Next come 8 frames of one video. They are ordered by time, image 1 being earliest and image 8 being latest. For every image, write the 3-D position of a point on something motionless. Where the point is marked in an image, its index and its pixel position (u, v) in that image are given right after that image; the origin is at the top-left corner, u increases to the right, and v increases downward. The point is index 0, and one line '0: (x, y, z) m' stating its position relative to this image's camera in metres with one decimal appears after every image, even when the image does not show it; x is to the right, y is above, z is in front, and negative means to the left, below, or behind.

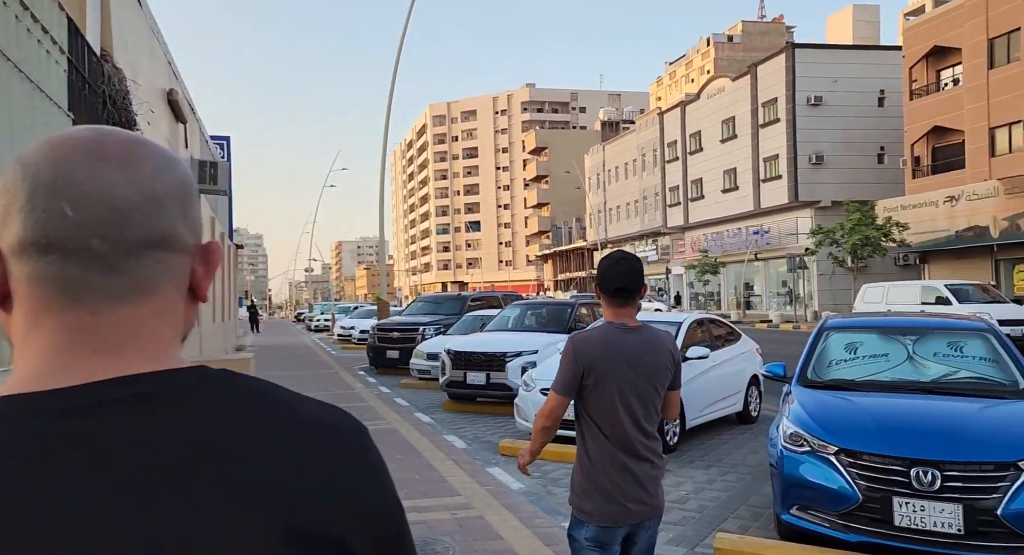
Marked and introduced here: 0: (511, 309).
0: (0.0, -0.5, +13.7) m
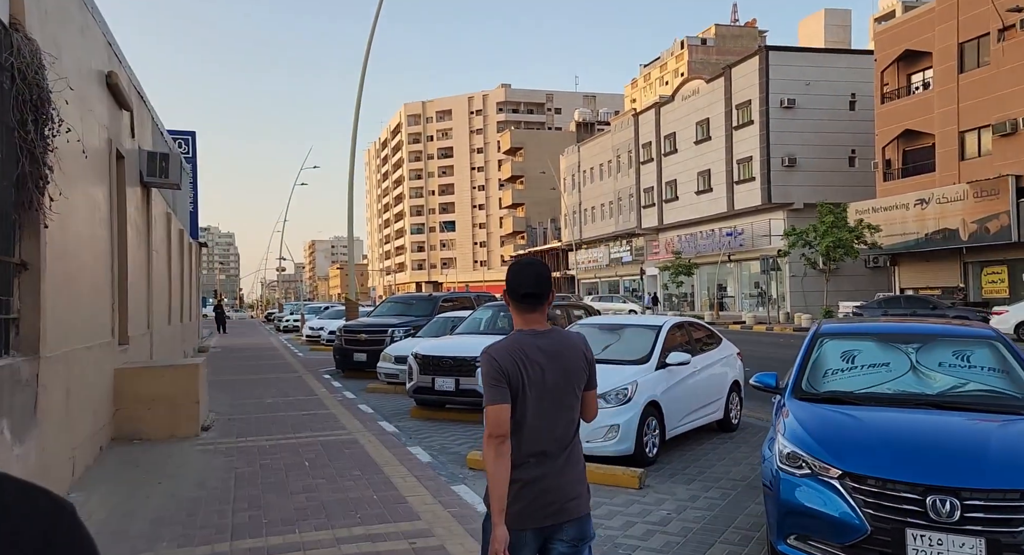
0: (-0.5, -0.5, +13.1) m
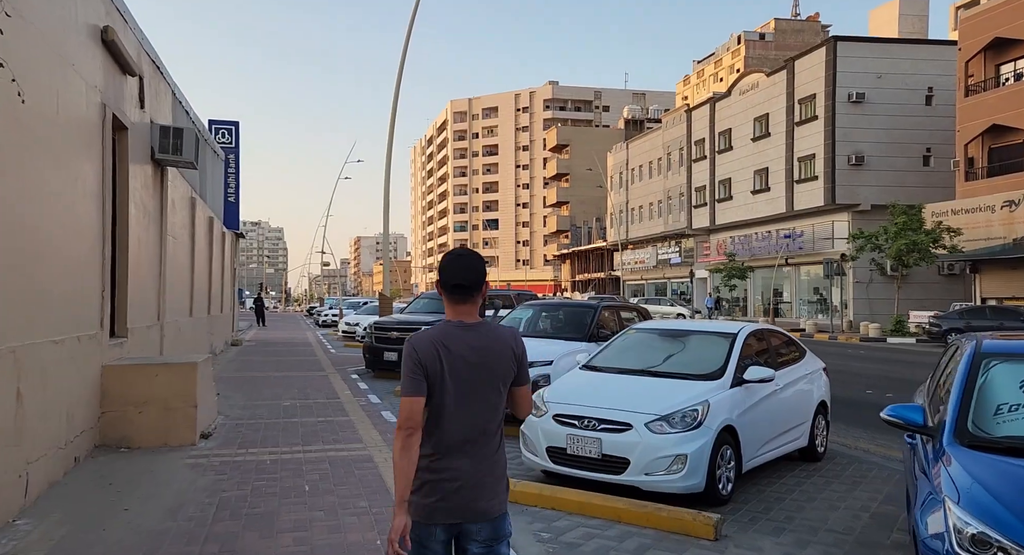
0: (+0.2, -0.5, +11.8) m
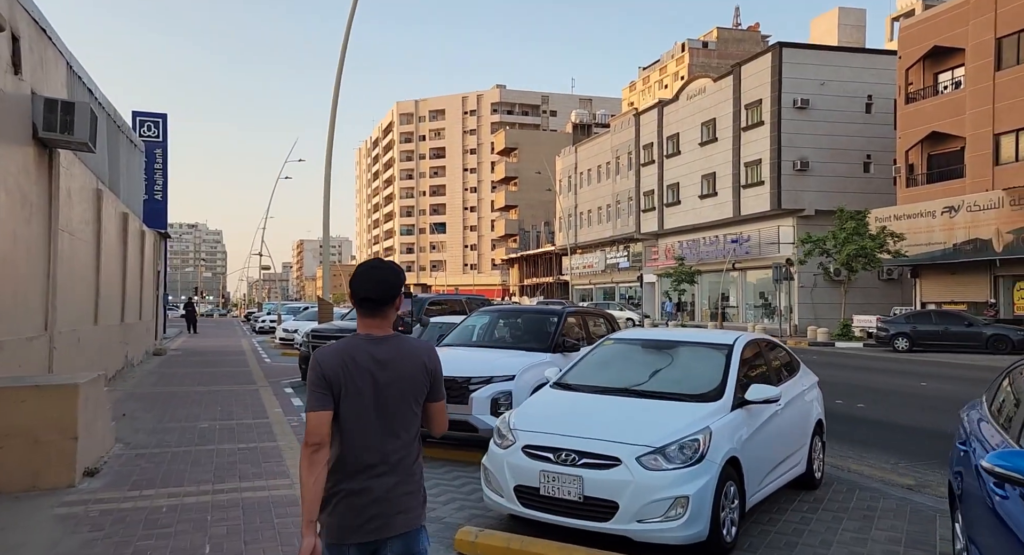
0: (-0.5, -0.5, +10.6) m
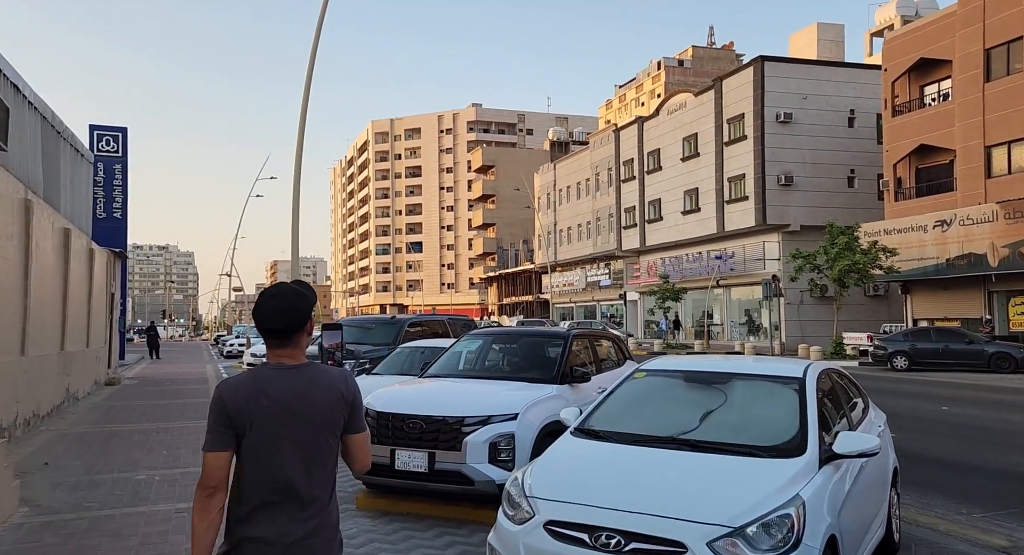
0: (-0.5, -0.7, +9.1) m
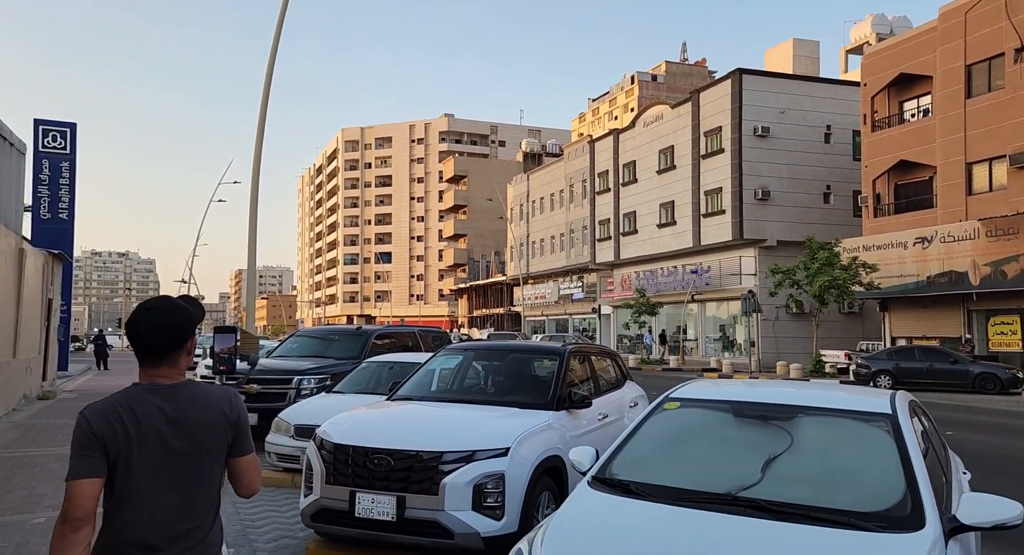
0: (-0.7, -0.8, +7.8) m
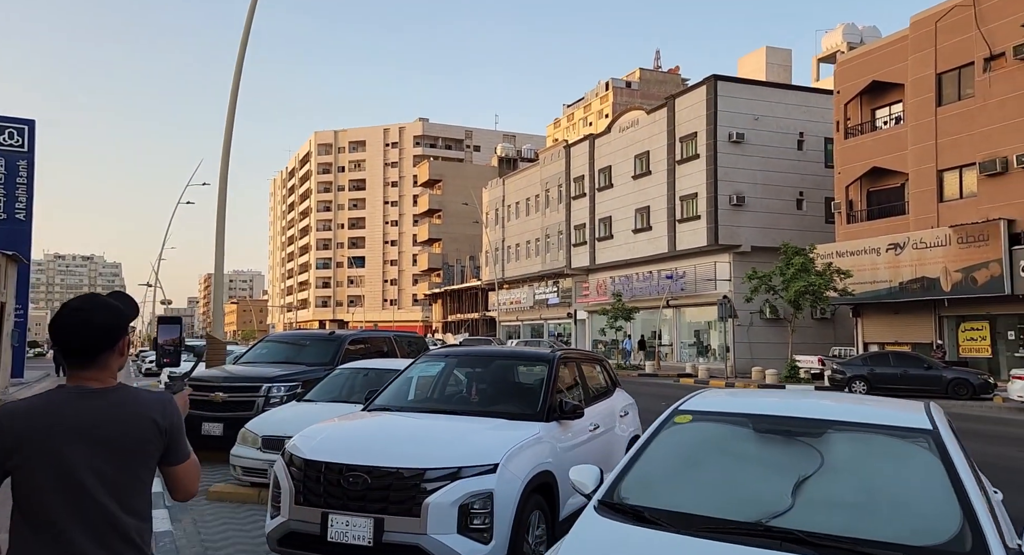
0: (-0.8, -0.8, +7.5) m
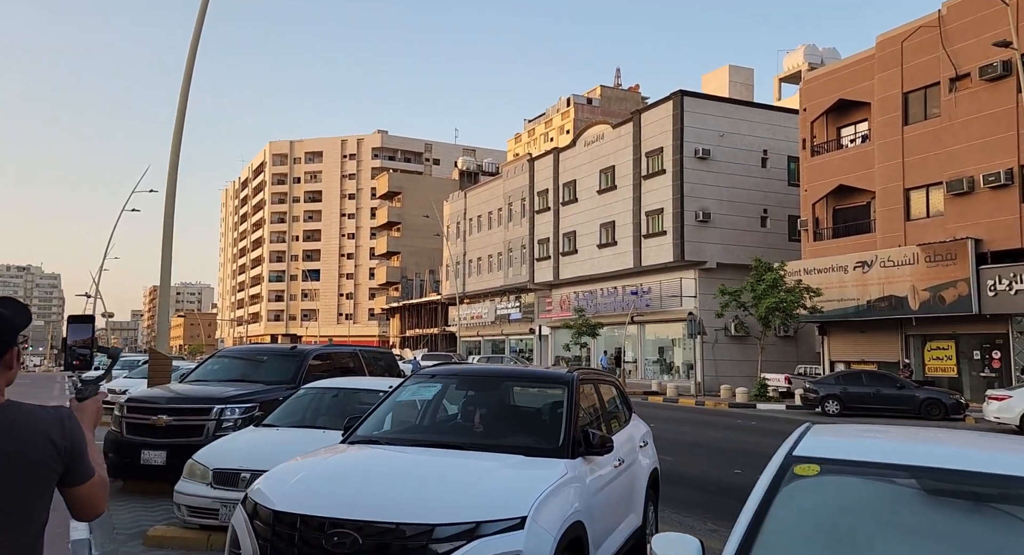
0: (-0.8, -0.9, +6.3) m
